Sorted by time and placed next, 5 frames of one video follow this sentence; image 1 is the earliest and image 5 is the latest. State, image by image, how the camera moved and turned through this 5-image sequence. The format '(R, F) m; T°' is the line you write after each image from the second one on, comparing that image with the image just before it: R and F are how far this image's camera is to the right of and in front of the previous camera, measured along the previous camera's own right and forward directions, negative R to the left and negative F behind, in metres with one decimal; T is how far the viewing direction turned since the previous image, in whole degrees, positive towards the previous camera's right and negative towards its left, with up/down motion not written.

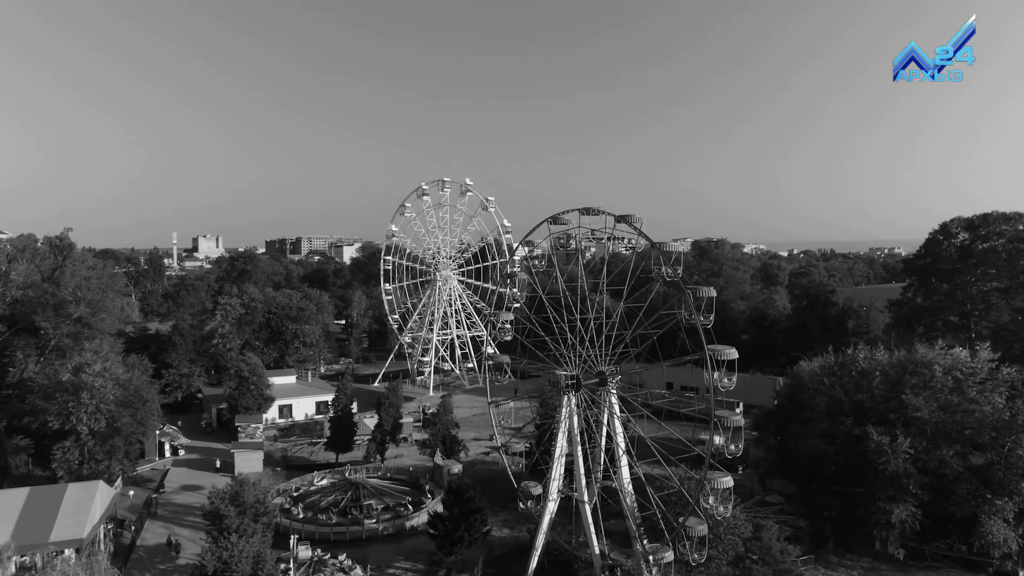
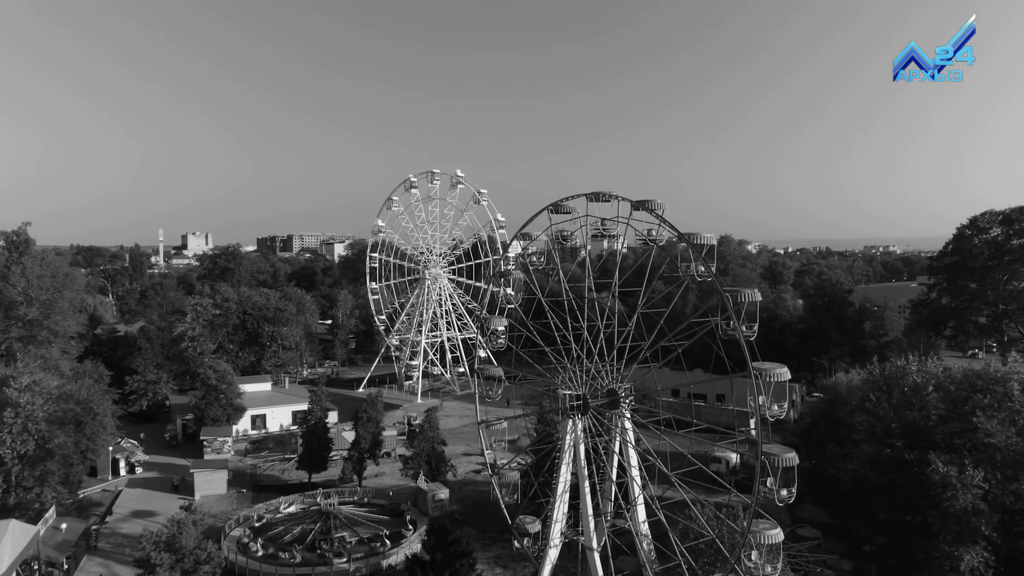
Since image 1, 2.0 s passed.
(0.0, +3.0) m; 0°
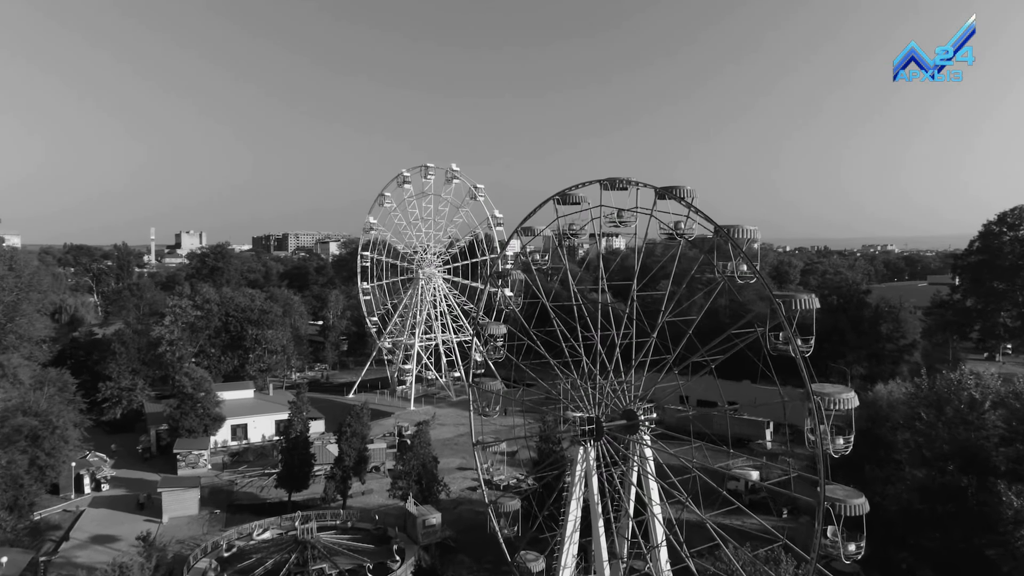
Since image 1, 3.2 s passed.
(-0.1, +2.2) m; 0°
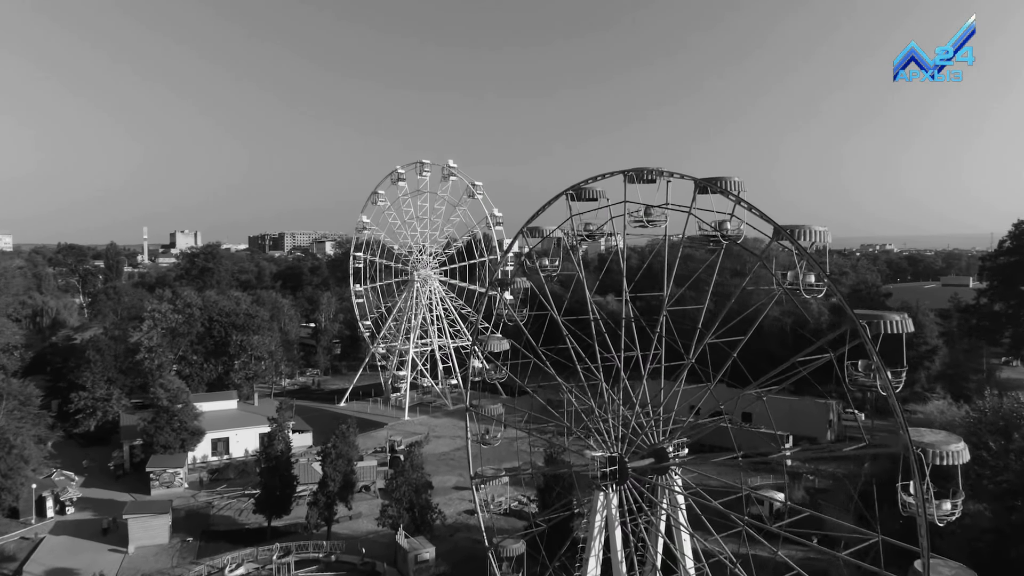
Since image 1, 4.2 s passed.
(-0.1, +2.0) m; 0°
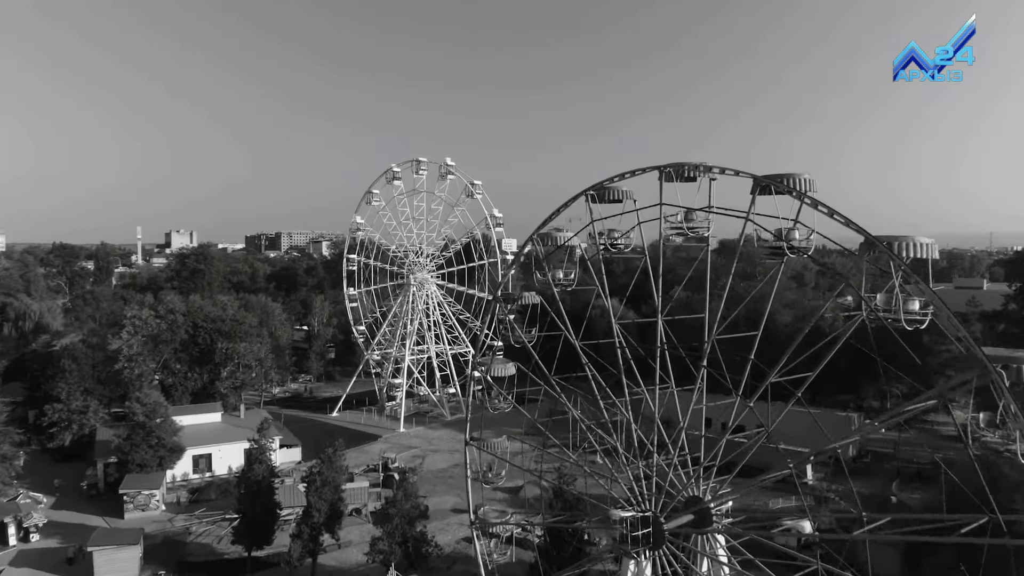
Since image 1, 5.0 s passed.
(-0.2, +1.8) m; 0°
